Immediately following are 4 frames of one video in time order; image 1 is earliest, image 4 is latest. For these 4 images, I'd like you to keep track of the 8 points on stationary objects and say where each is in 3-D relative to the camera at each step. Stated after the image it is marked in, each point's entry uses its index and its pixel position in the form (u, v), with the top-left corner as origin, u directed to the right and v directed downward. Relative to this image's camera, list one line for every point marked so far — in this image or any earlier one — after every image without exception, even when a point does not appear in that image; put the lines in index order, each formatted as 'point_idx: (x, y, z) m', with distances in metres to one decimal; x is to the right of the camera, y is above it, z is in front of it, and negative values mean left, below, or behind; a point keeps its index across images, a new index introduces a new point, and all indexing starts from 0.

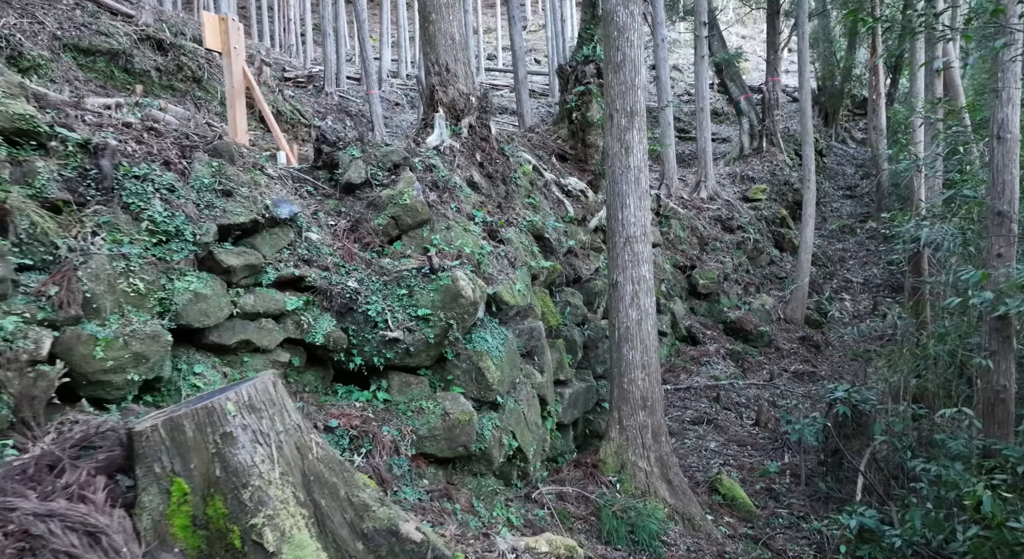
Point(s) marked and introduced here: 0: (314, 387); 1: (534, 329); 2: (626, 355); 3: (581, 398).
0: (-1.4, -0.7, +5.5) m
1: (+0.2, -0.4, +7.2) m
2: (+1.2, -0.8, +8.1) m
3: (+0.8, -1.3, +8.6) m
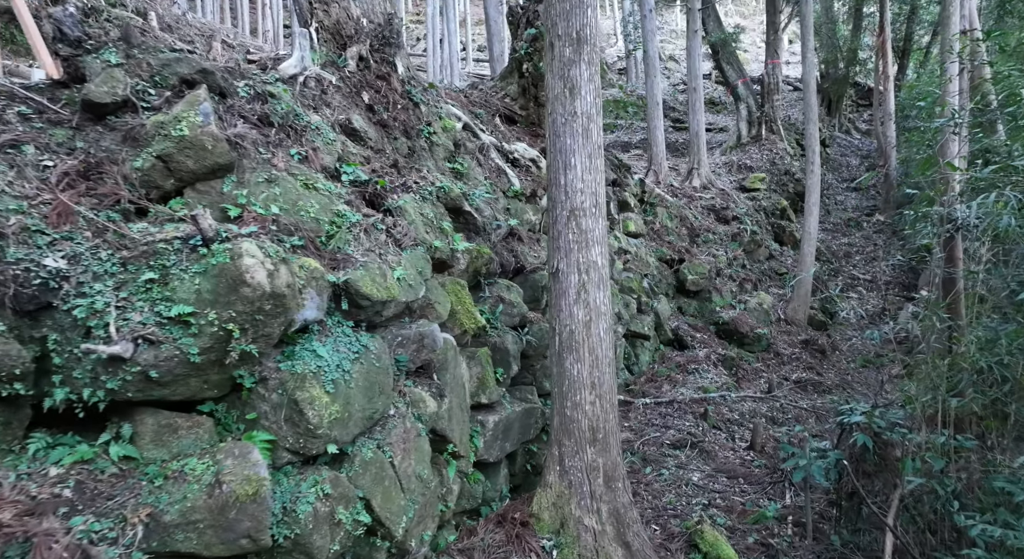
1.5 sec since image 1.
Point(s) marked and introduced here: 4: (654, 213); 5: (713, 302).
0: (-2.1, -0.6, +3.3) m
1: (-0.5, -0.4, +5.0) m
2: (+0.4, -0.7, +5.9) m
3: (0.0, -1.2, +6.4) m
4: (+2.7, +1.3, +15.2) m
5: (+3.6, -0.4, +14.3) m
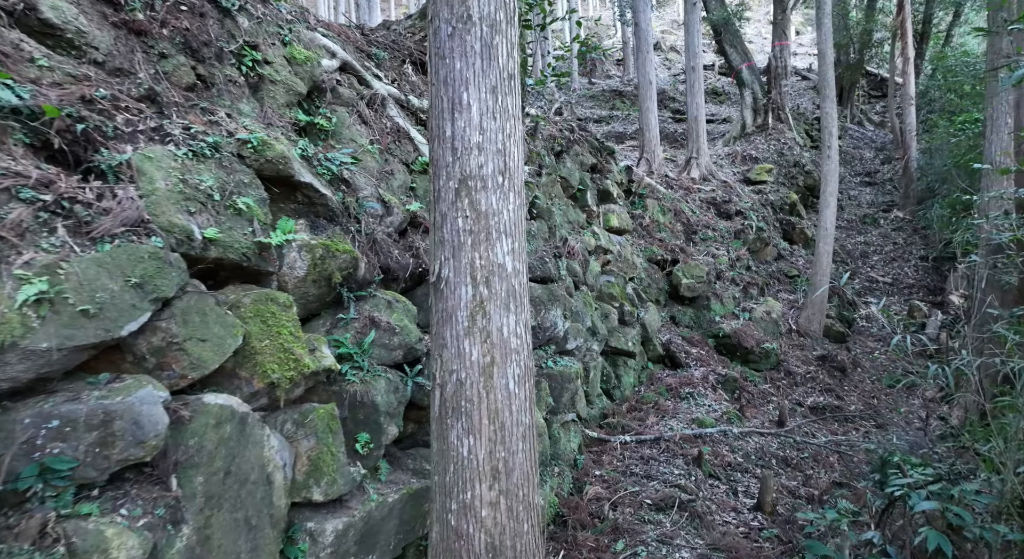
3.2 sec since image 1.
0: (-2.8, -0.7, +0.9) m
1: (-1.2, -0.4, +2.6) m
2: (-0.2, -0.7, +3.5) m
3: (-0.6, -1.3, +4.0) m
4: (+2.1, +1.2, +12.8) m
5: (+3.0, -0.5, +11.9) m
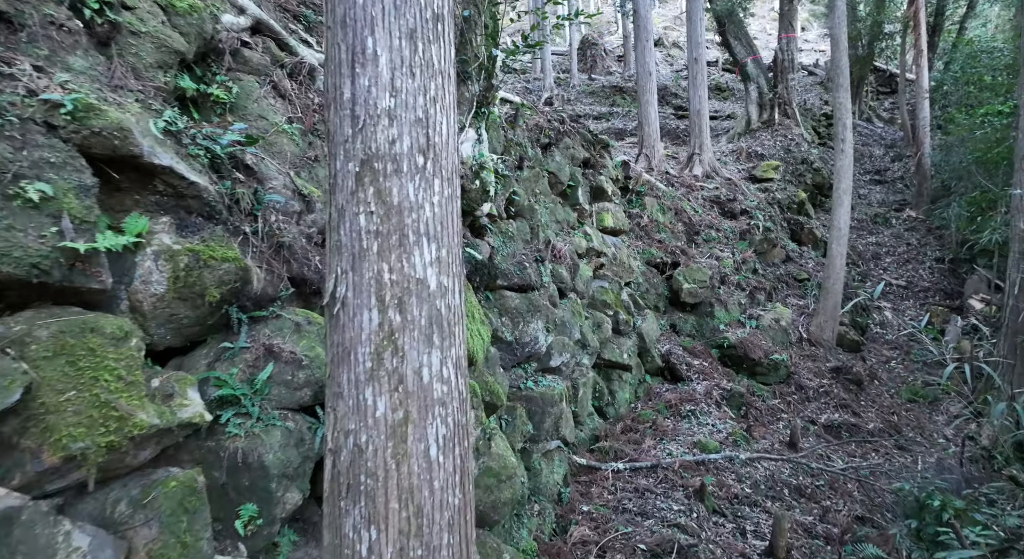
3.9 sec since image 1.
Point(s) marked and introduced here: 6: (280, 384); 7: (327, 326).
0: (-3.1, -0.8, -0.2) m
1: (-1.5, -0.5, +1.5) m
2: (-0.5, -0.8, +2.4) m
3: (-0.9, -1.3, +2.9) m
4: (+1.9, +1.1, +11.7) m
5: (+2.8, -0.5, +10.8) m
6: (-1.0, -0.4, +3.3) m
7: (-0.6, -0.2, +2.6) m
